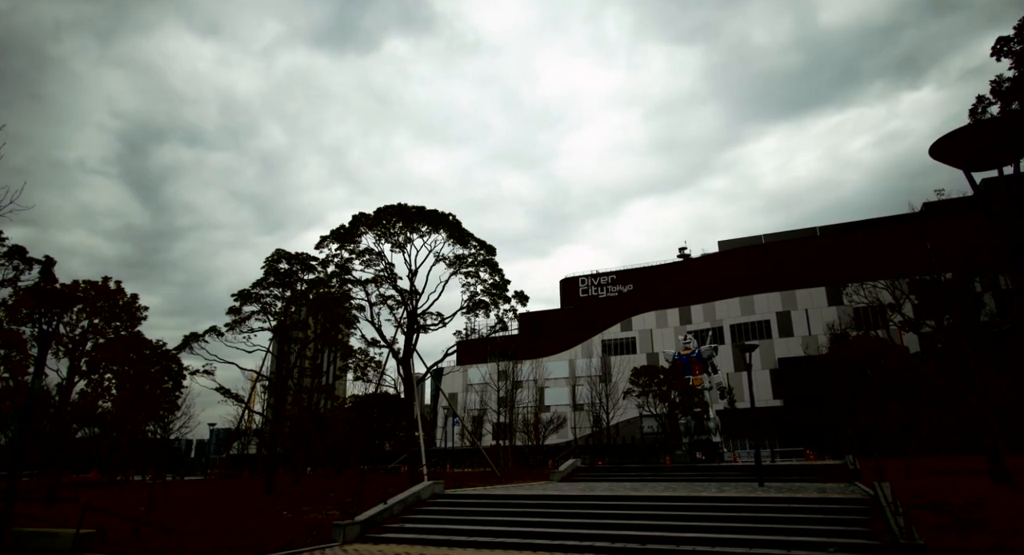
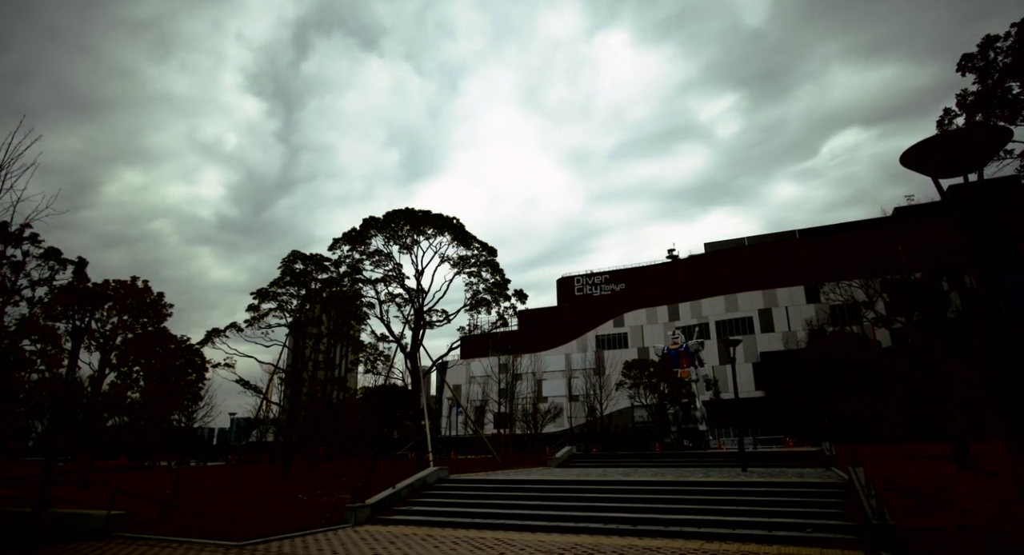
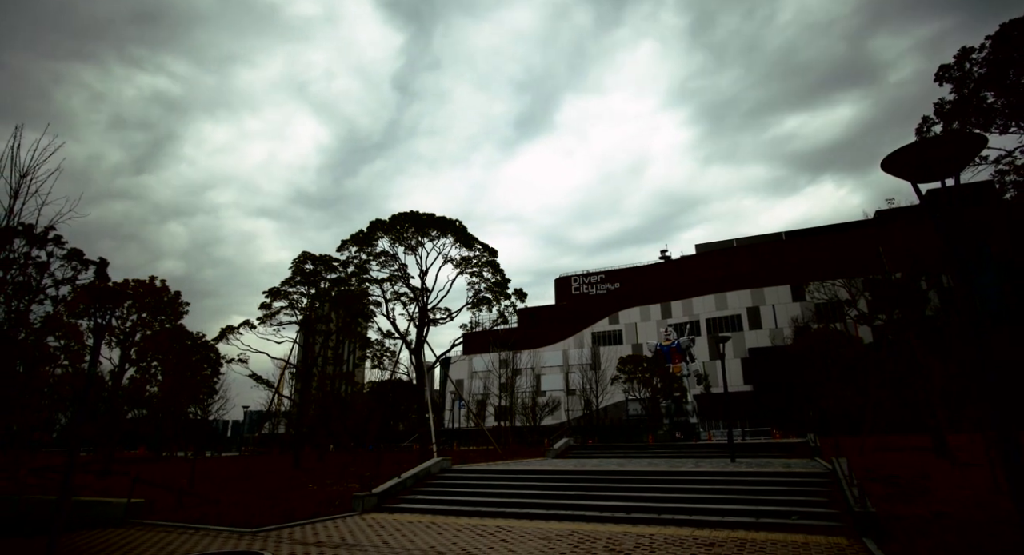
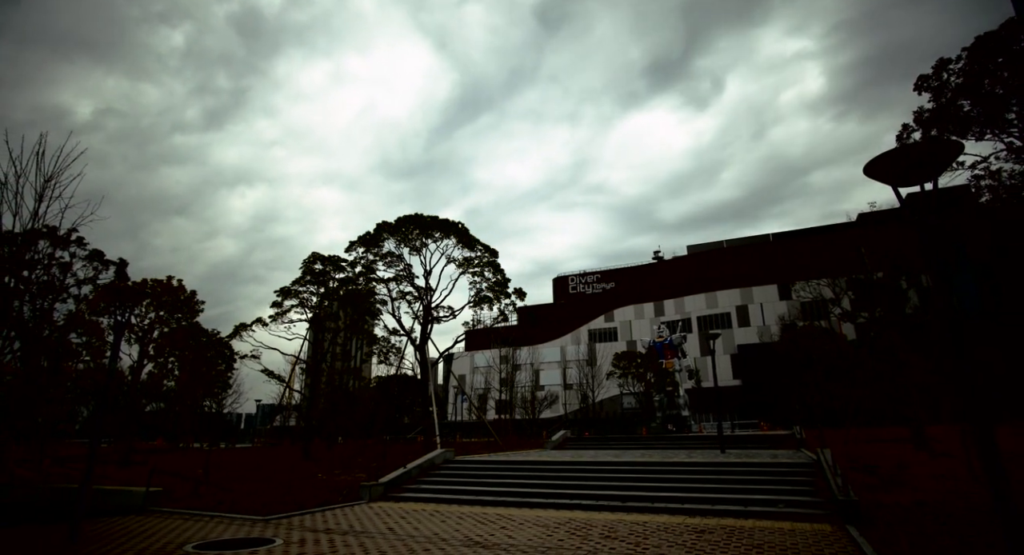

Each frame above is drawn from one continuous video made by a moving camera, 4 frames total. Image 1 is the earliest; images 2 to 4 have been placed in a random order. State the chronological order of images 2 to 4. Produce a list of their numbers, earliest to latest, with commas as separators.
2, 3, 4
